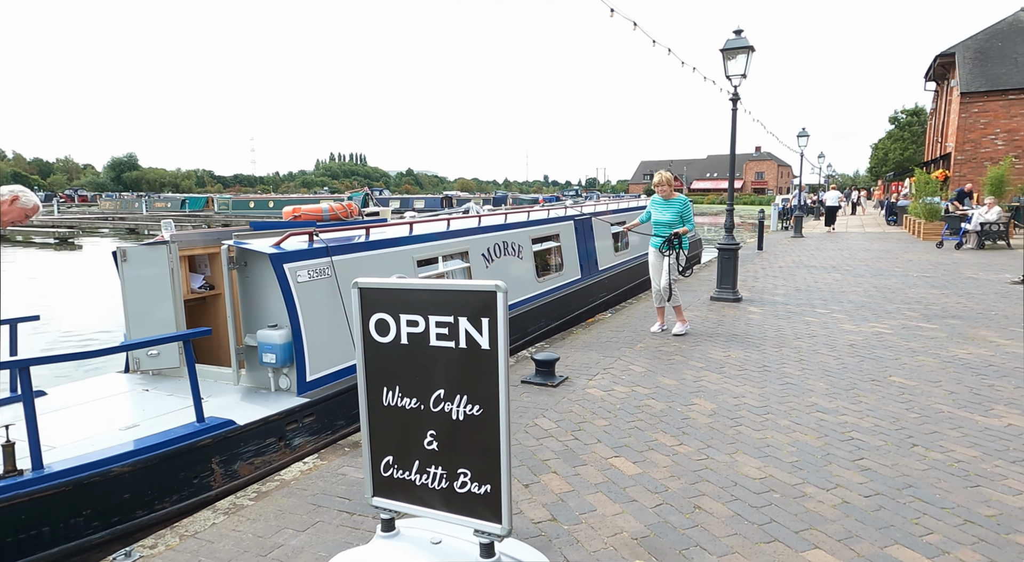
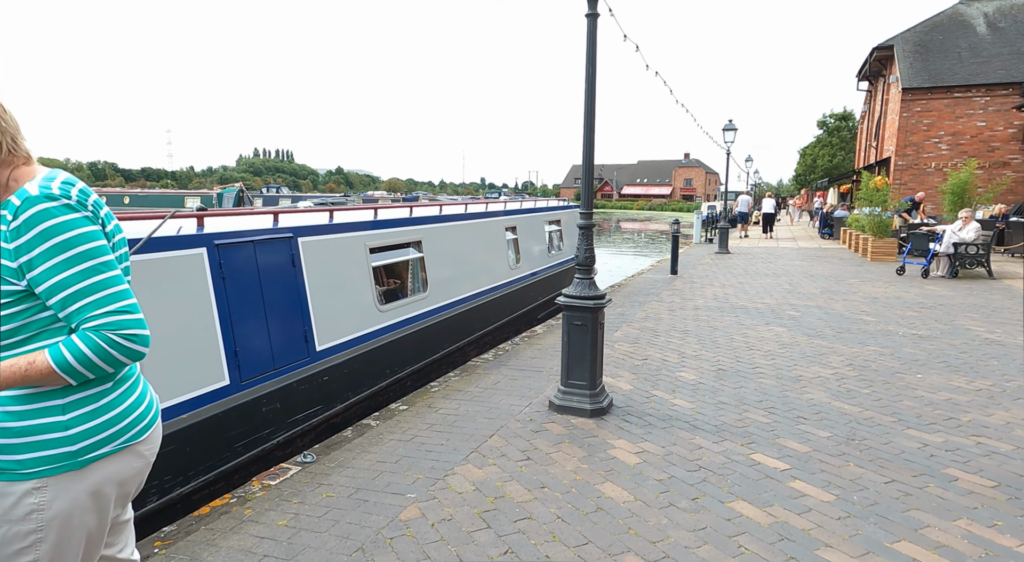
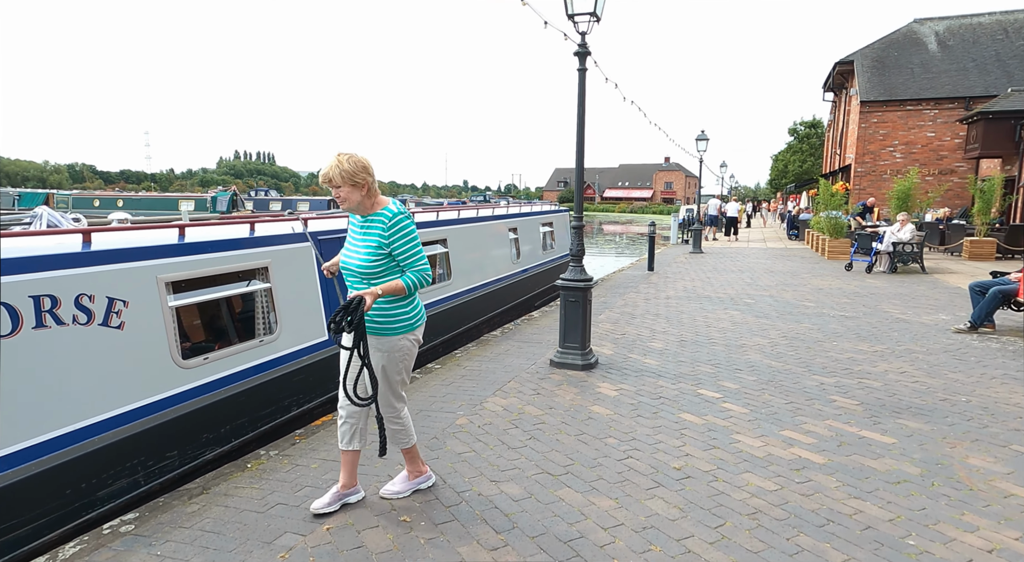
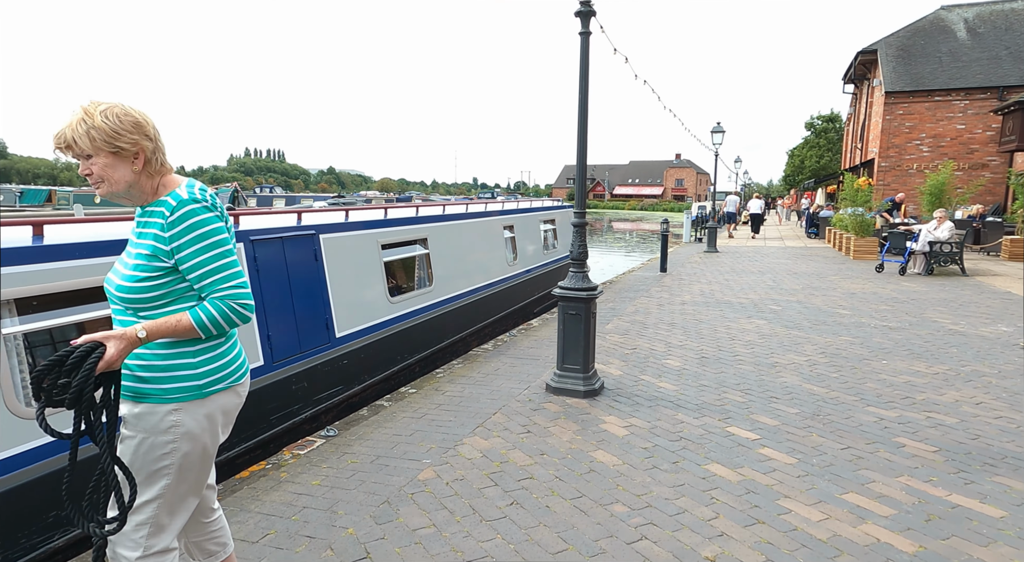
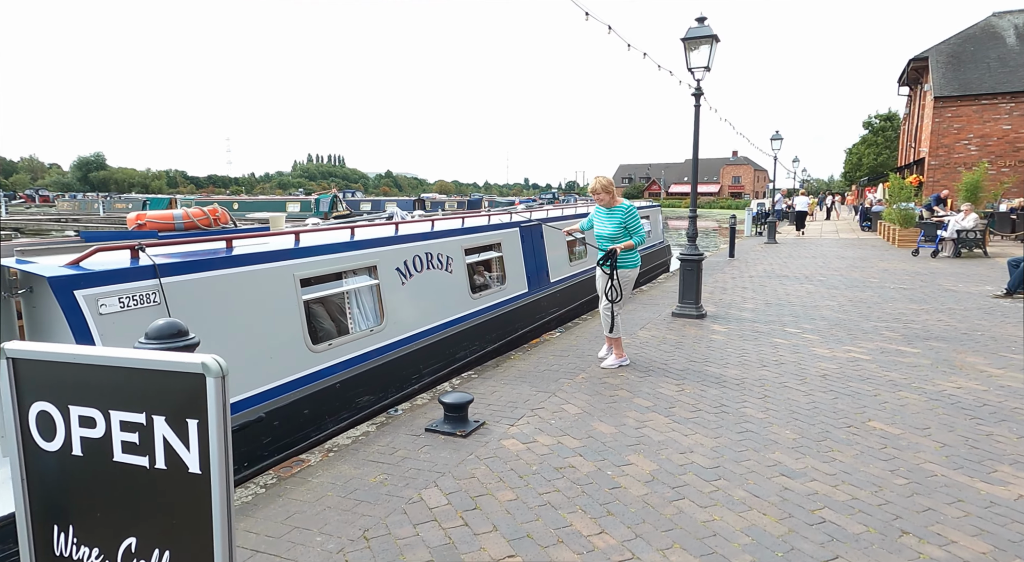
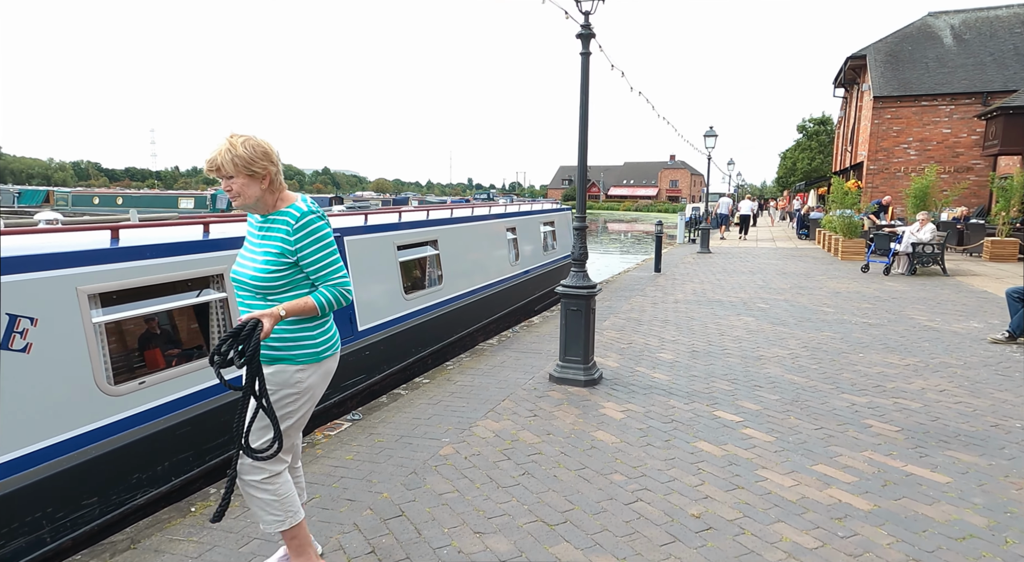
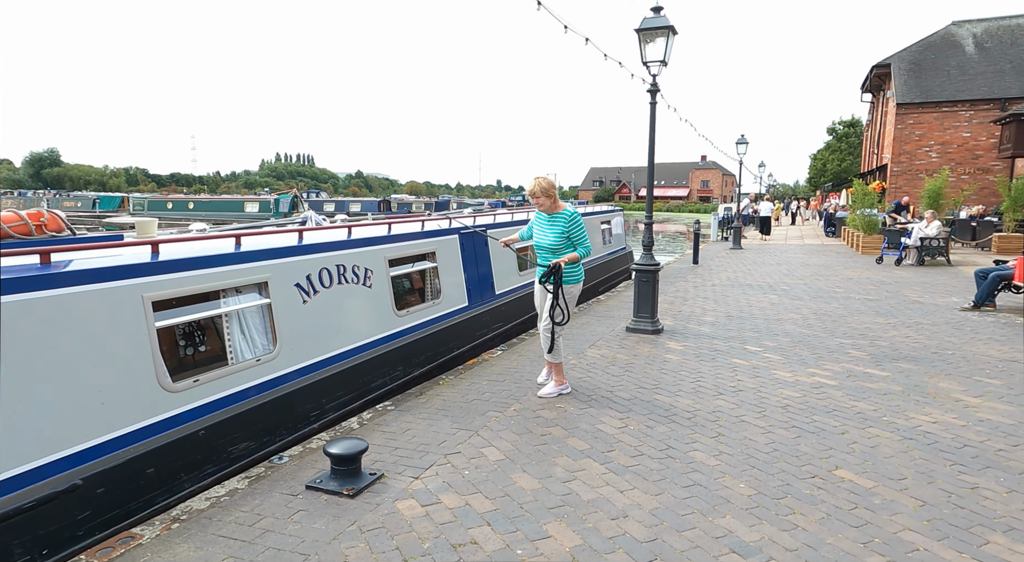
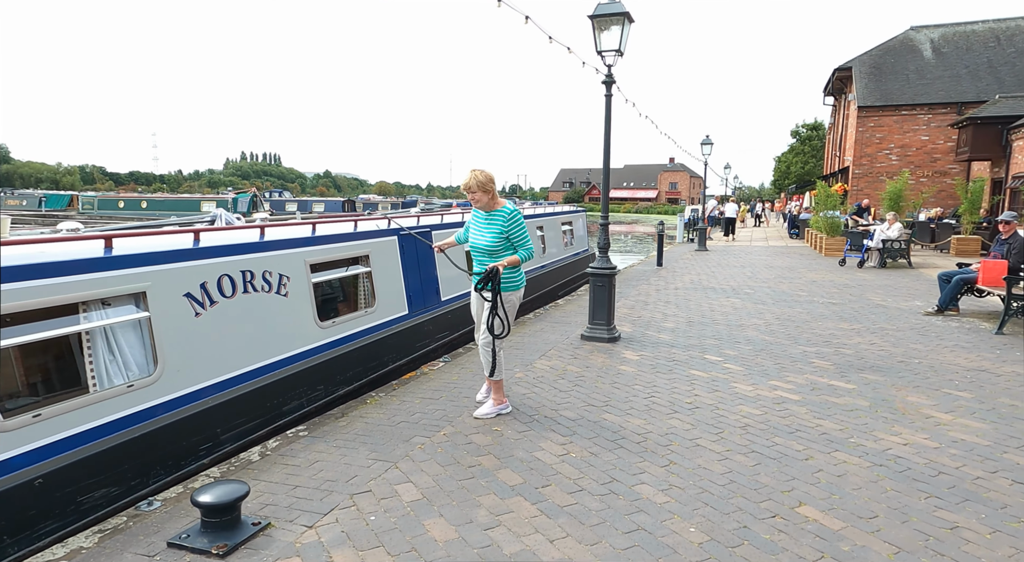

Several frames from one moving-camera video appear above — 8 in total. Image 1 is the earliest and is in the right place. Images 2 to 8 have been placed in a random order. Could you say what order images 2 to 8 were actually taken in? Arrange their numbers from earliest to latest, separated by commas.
5, 7, 8, 3, 6, 4, 2
